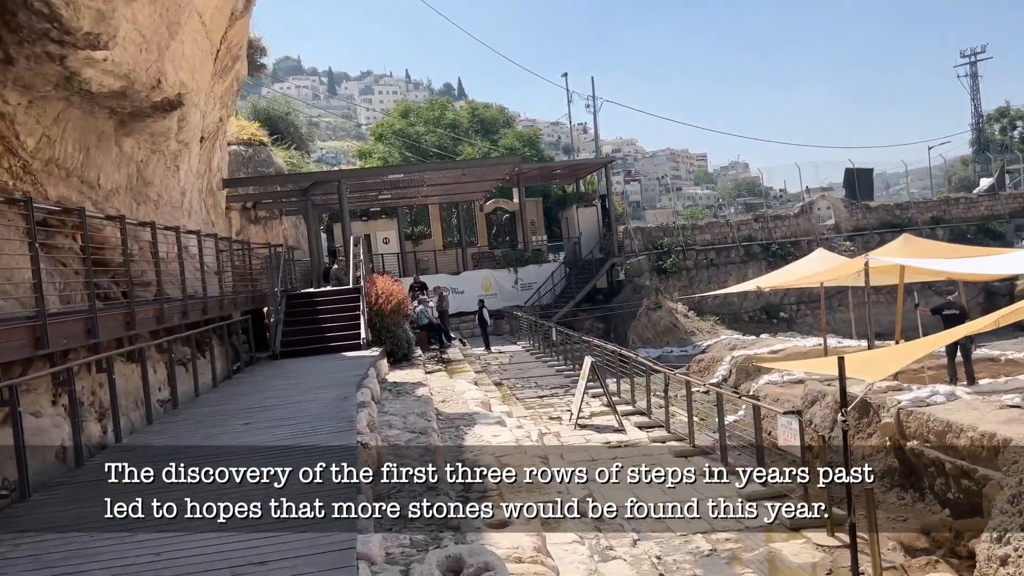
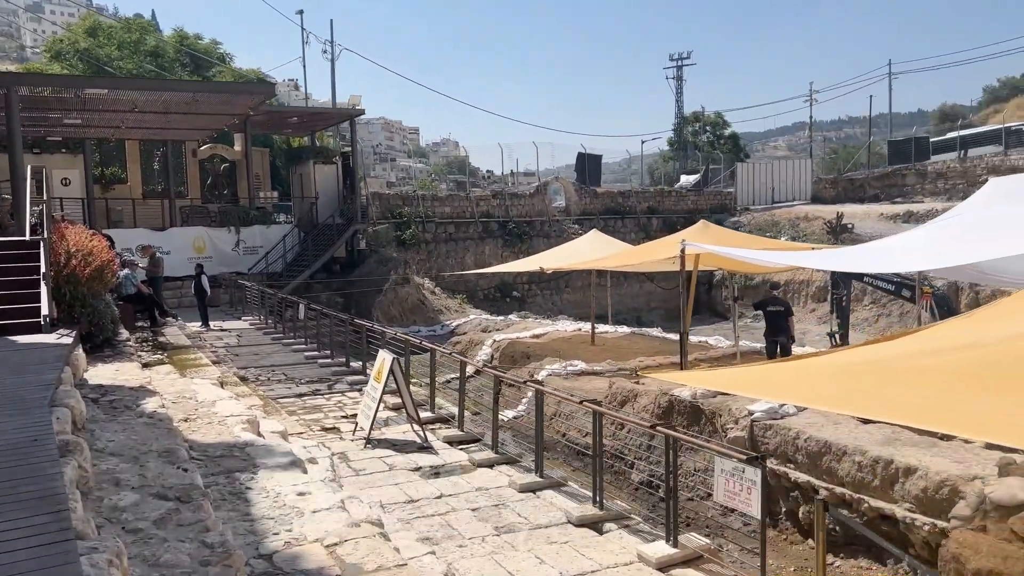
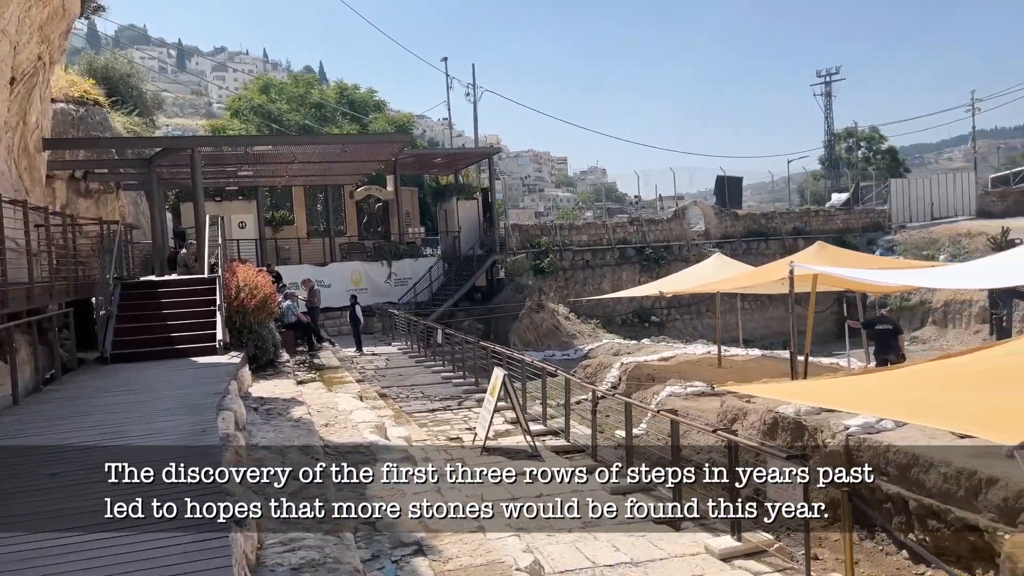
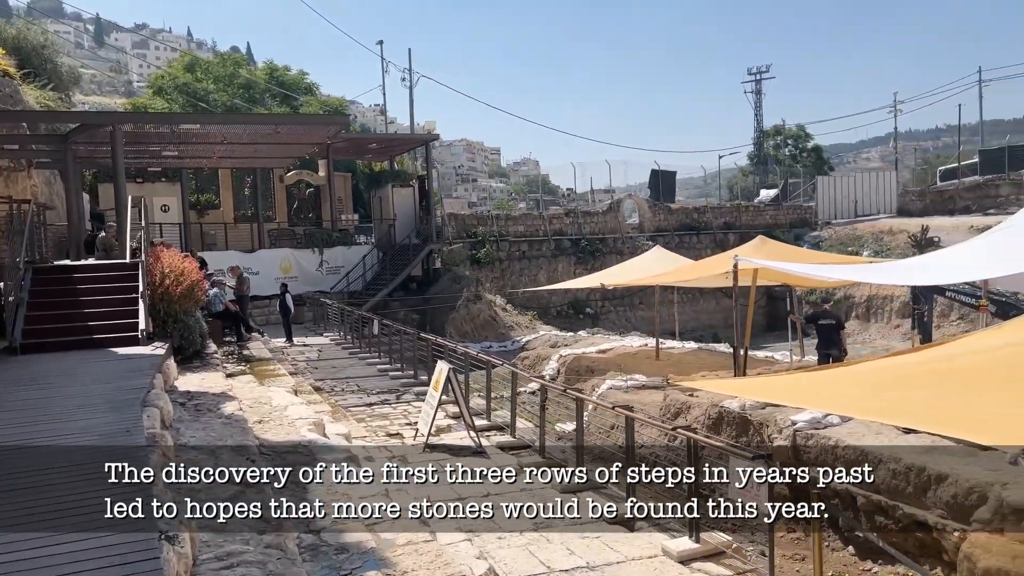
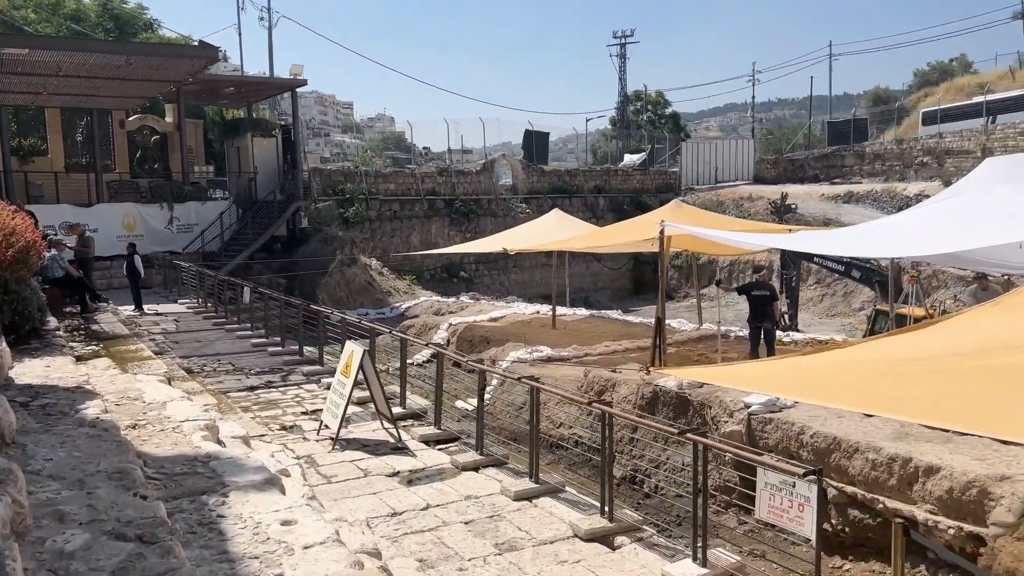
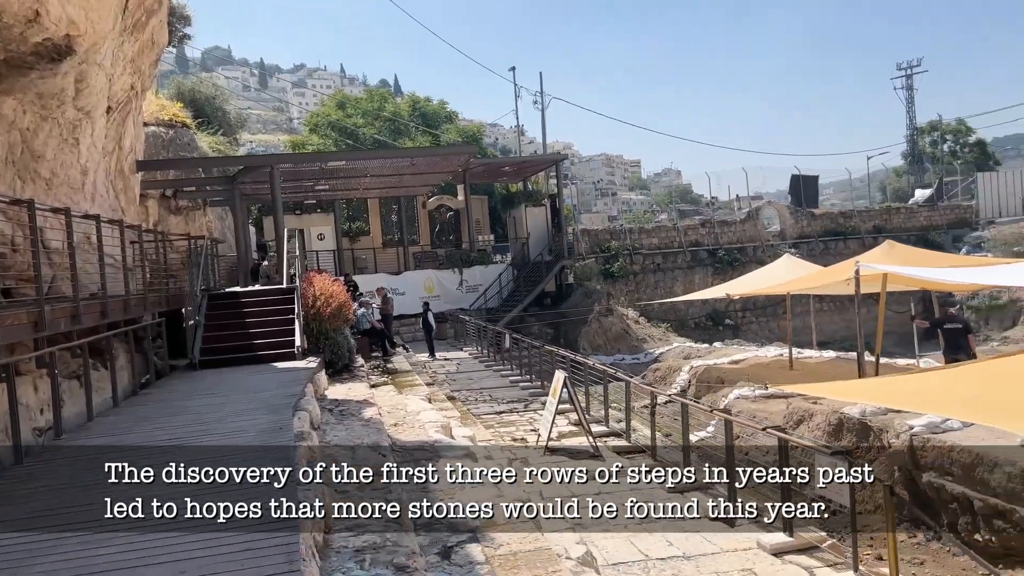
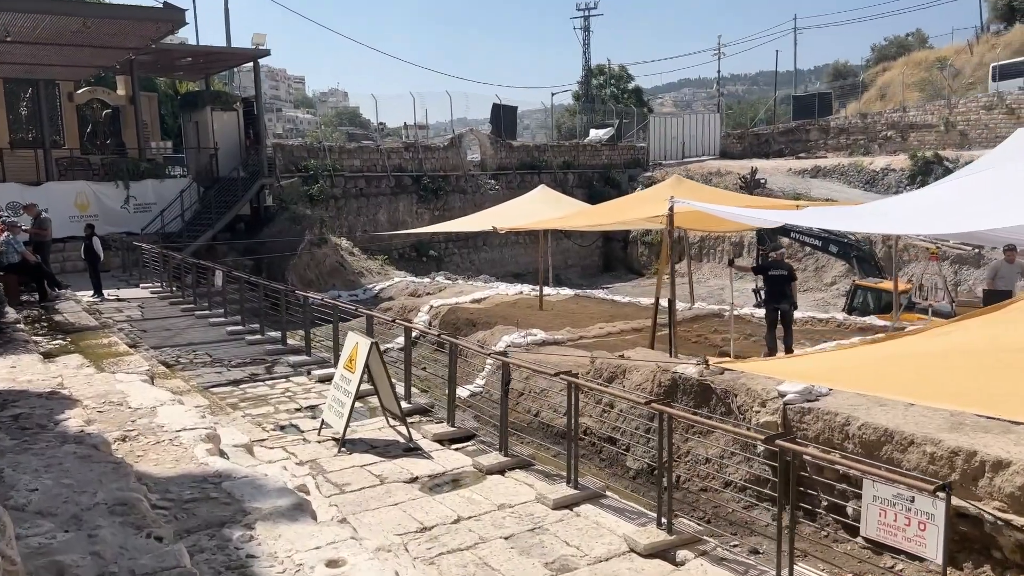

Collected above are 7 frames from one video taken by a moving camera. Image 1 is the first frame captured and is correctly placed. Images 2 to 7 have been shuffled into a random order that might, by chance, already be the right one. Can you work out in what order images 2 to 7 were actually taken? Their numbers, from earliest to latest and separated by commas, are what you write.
6, 3, 4, 2, 5, 7
